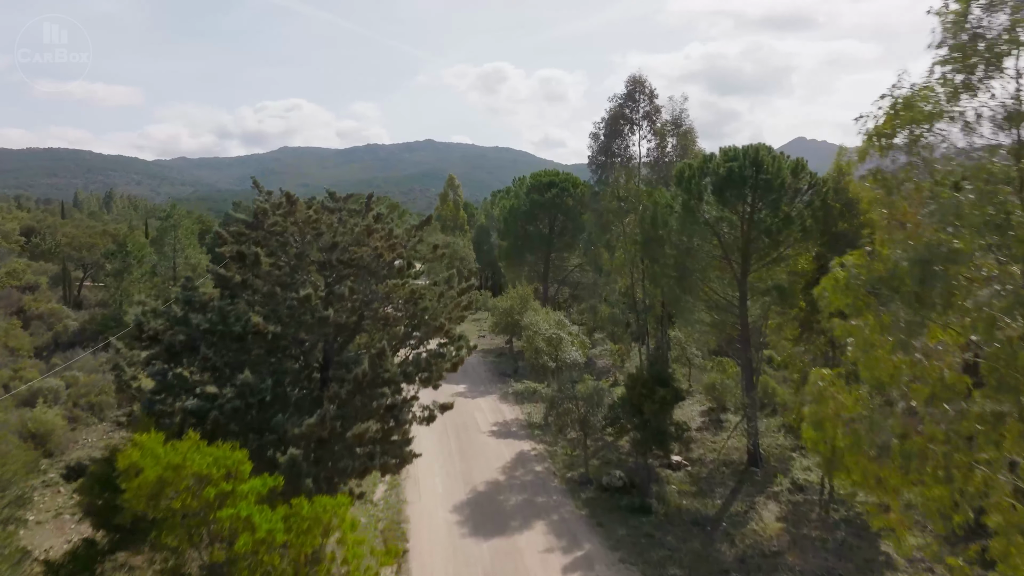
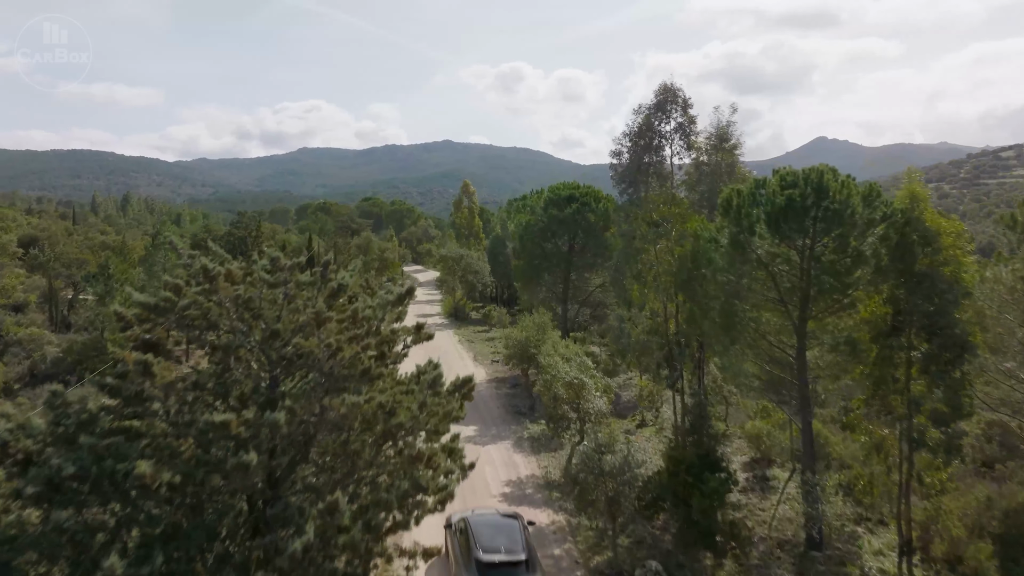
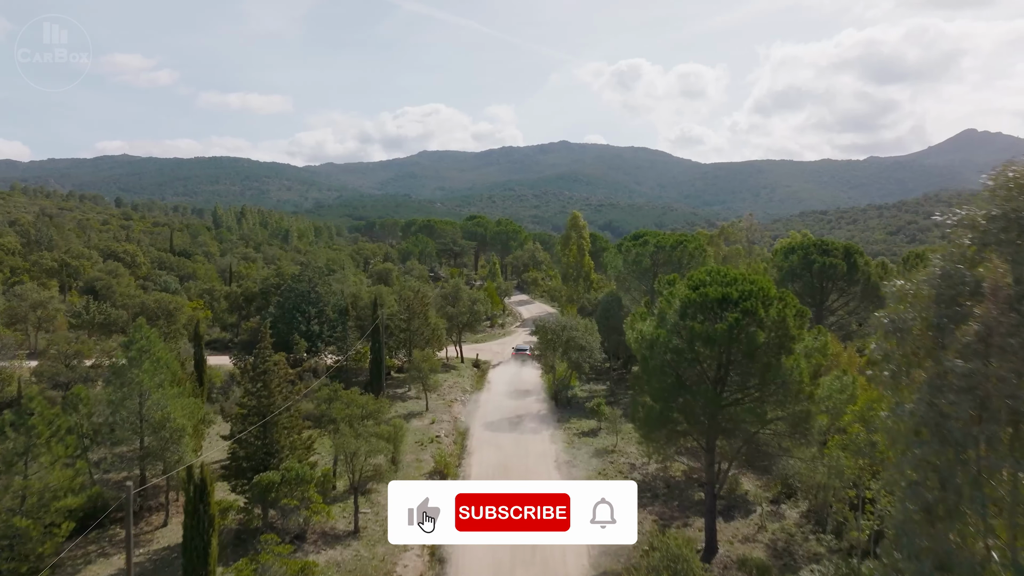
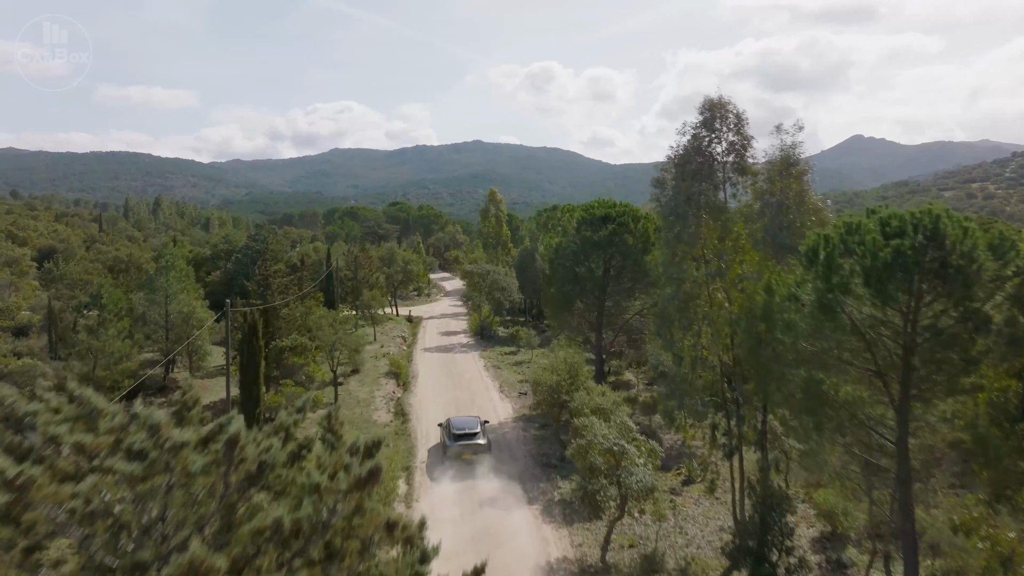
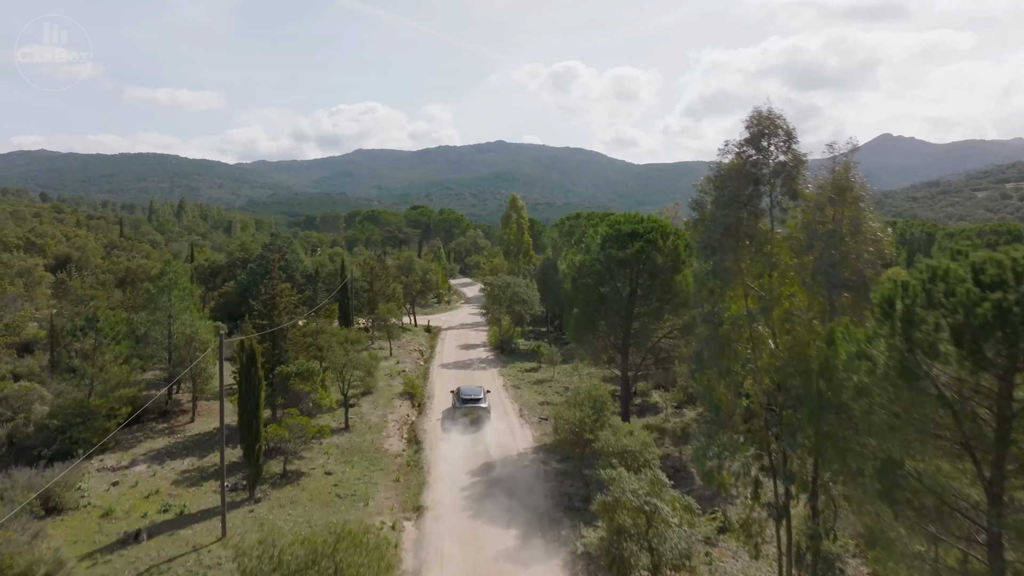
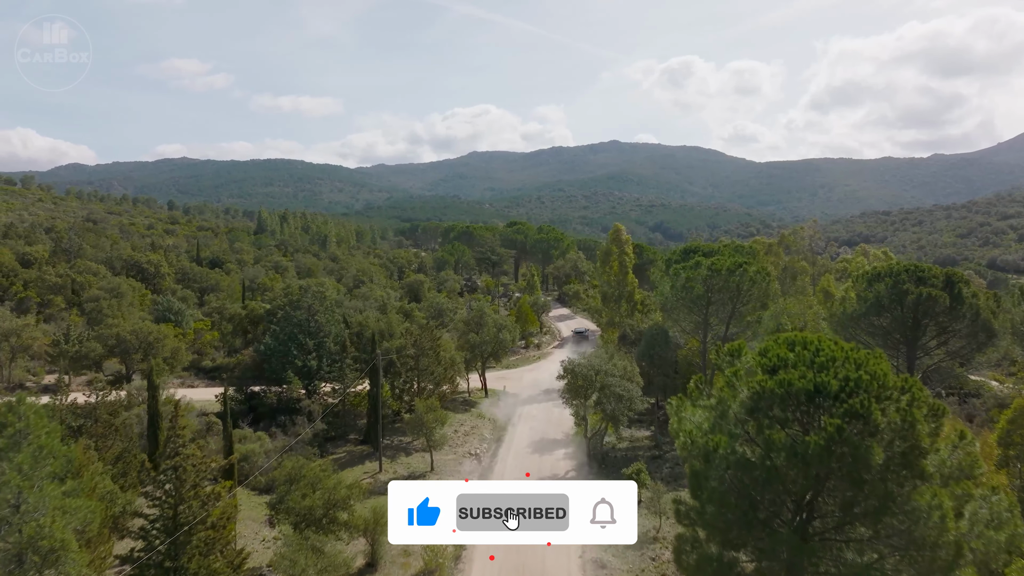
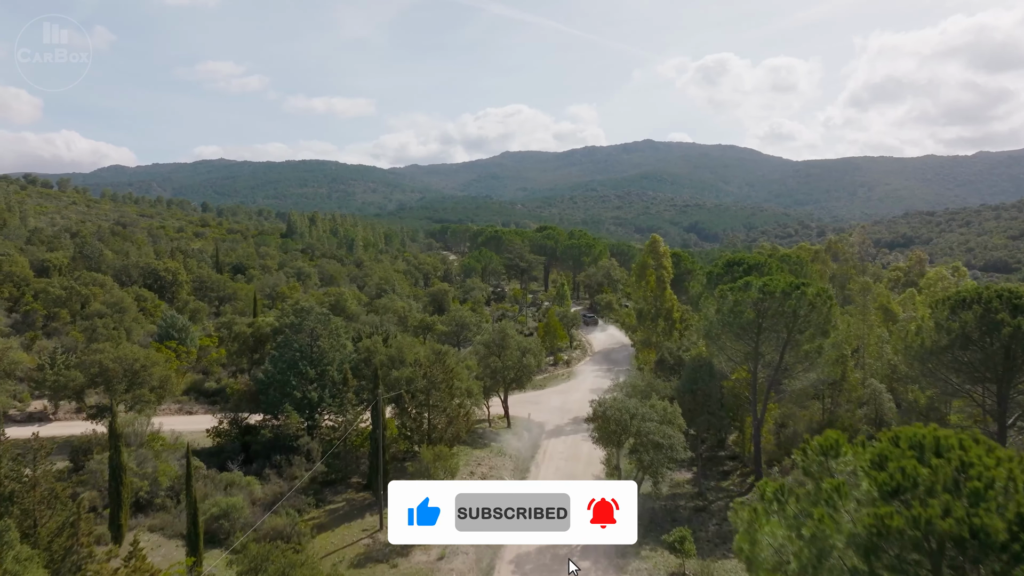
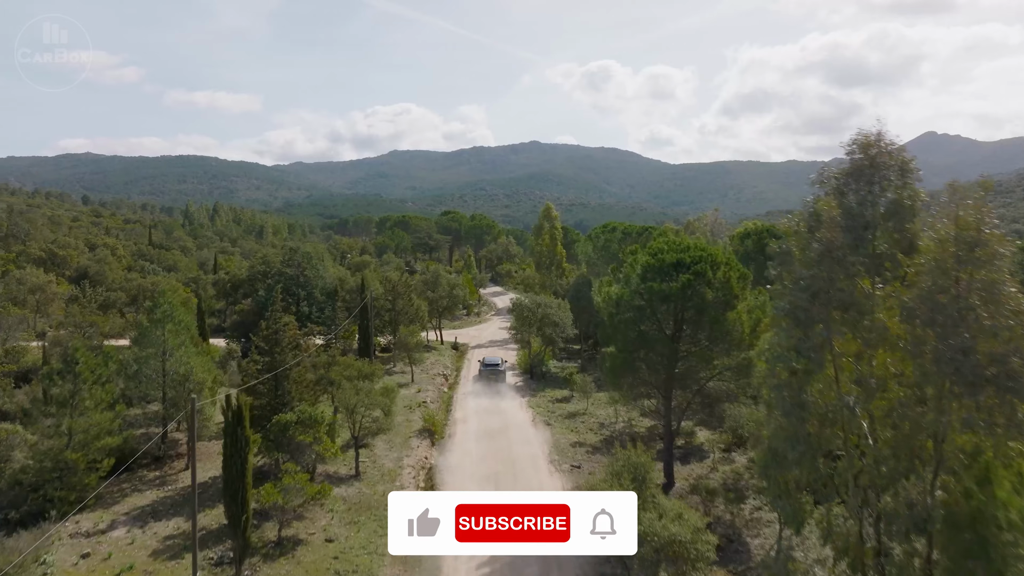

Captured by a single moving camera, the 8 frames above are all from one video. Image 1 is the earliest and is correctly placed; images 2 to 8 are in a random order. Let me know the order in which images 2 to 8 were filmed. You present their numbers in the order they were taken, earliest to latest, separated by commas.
2, 4, 5, 8, 3, 6, 7
